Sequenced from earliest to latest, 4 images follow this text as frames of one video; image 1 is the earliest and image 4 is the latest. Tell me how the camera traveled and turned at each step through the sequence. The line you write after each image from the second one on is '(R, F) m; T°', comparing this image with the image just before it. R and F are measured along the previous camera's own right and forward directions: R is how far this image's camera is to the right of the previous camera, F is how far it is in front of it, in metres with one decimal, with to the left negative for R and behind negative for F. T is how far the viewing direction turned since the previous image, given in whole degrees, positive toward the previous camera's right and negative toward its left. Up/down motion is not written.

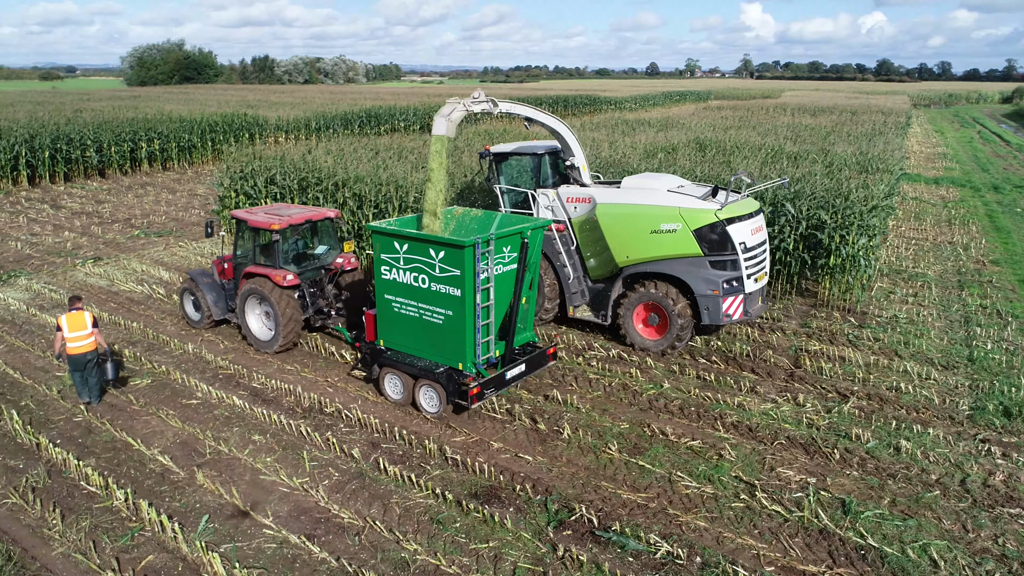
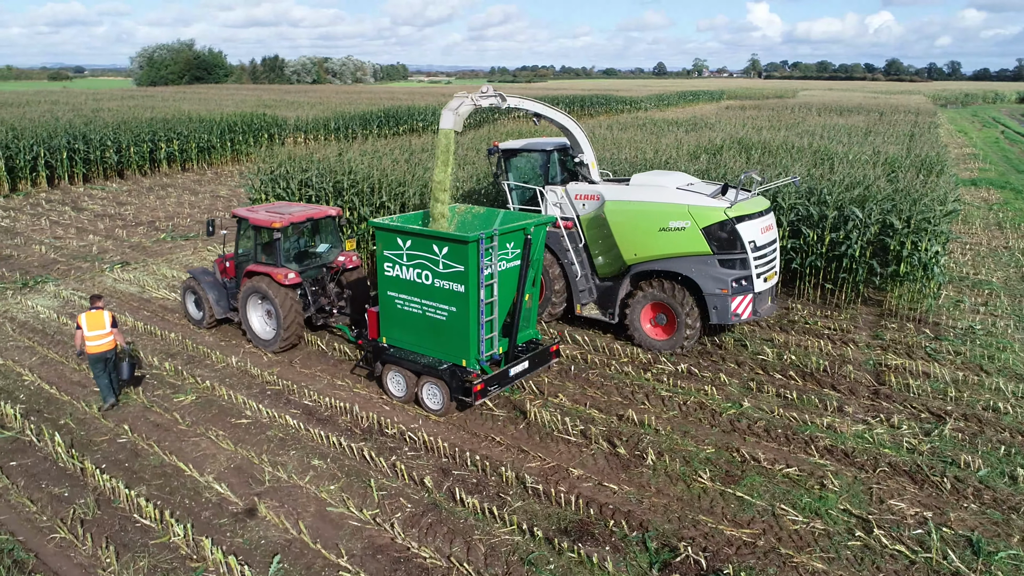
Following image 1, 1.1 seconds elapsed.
(-0.6, +0.5) m; 0°
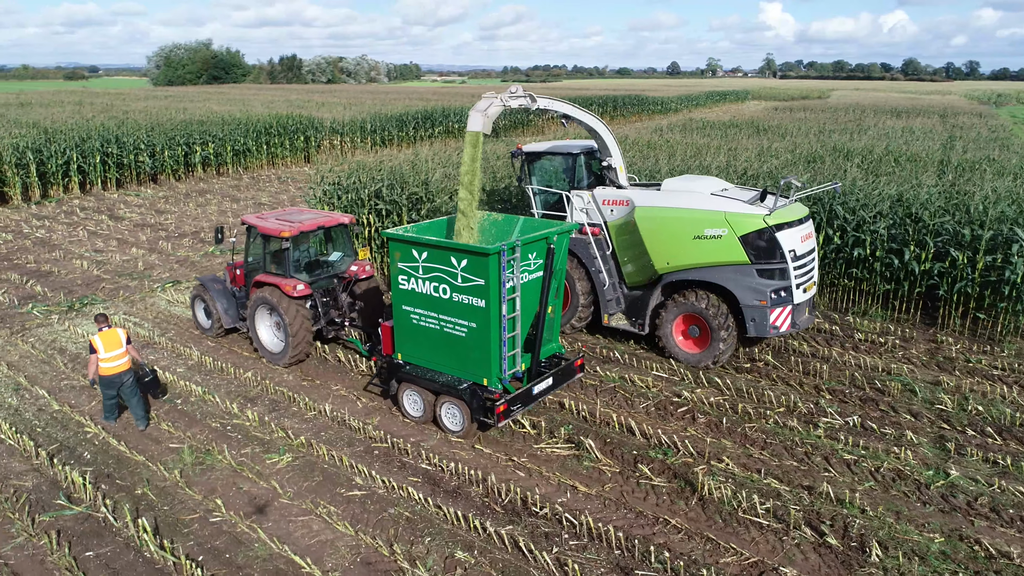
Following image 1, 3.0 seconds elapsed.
(-1.2, +1.1) m; -1°
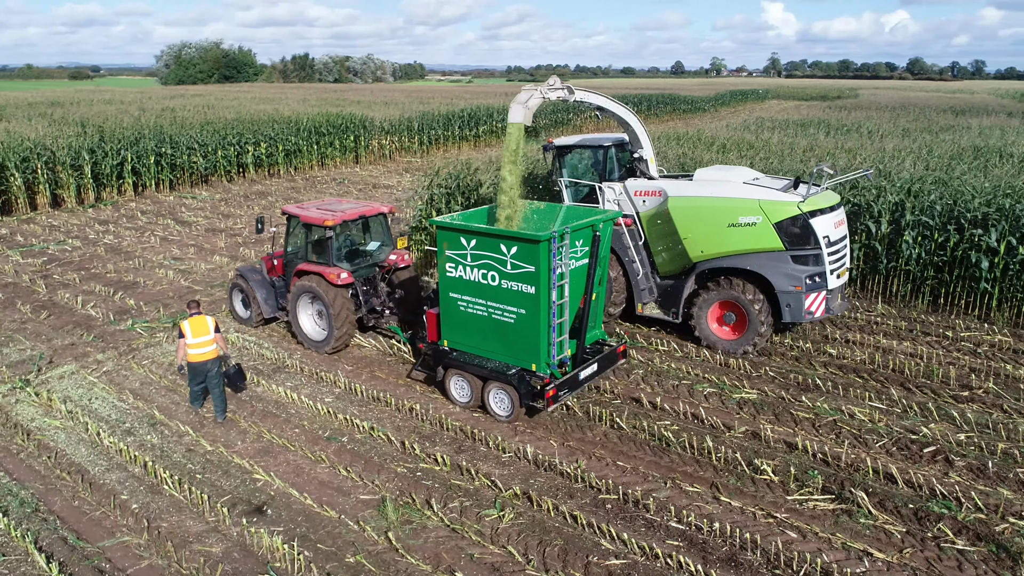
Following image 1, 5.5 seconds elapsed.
(-1.8, +0.9) m; 0°
